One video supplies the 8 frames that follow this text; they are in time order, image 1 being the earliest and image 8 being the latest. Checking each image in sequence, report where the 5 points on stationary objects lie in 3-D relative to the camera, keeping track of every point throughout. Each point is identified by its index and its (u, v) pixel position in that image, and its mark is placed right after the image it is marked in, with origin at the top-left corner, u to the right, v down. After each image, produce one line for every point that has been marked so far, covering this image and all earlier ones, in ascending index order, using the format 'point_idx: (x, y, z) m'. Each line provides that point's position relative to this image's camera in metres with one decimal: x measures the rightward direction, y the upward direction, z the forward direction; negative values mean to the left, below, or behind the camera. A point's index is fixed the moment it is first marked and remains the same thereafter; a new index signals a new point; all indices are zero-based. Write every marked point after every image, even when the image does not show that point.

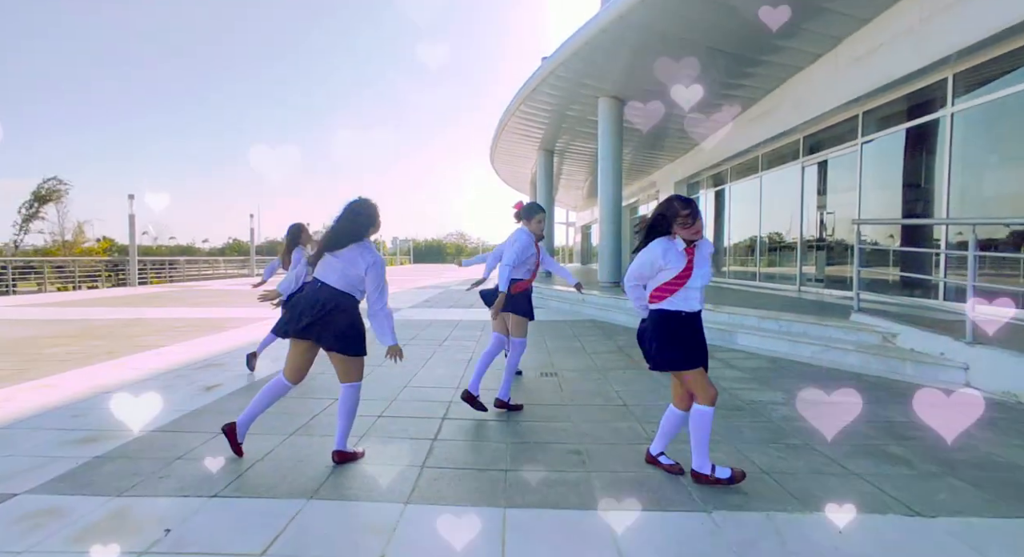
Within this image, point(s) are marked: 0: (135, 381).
0: (-3.6, -1.0, +4.5) m
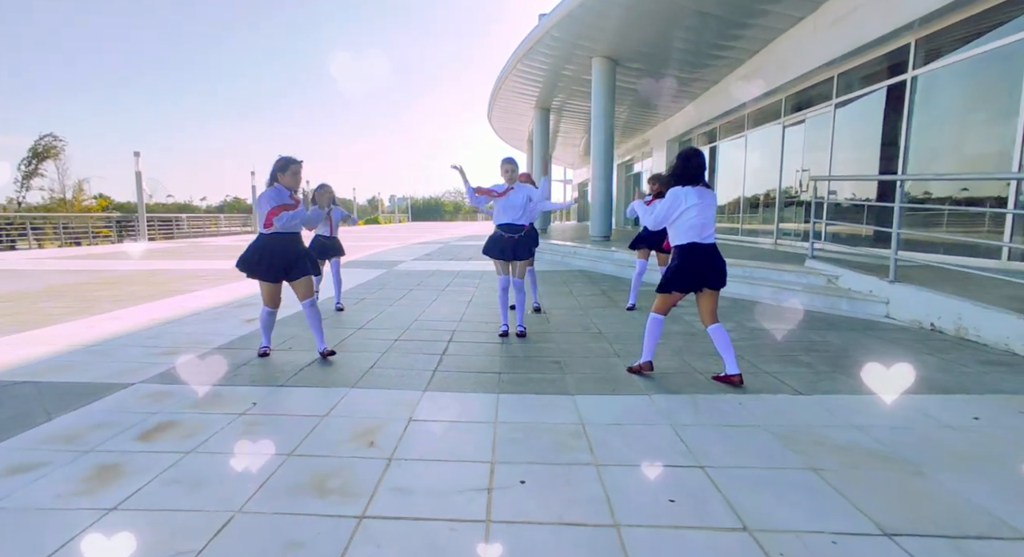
0: (-3.7, -0.4, +5.3) m
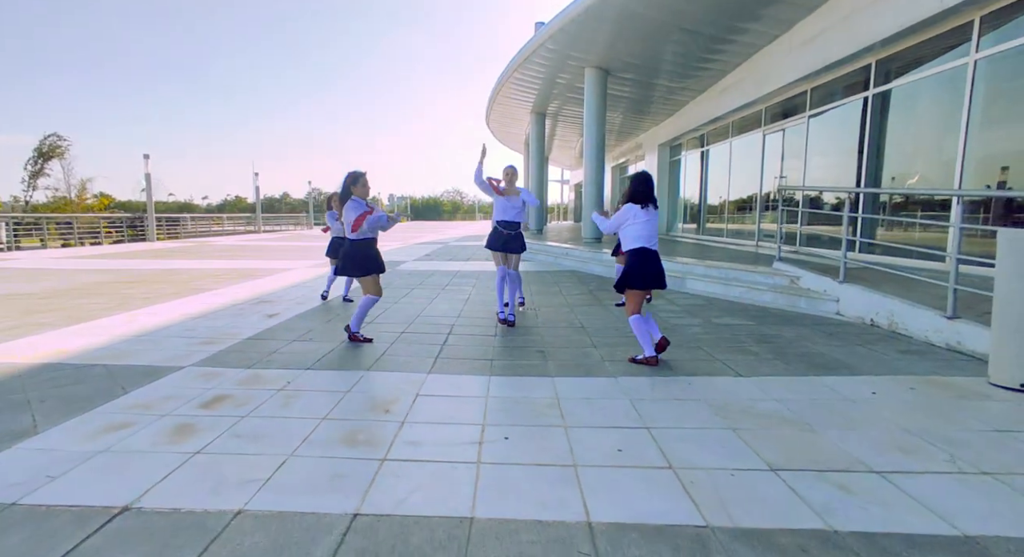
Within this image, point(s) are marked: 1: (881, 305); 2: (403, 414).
0: (-3.8, -0.4, +5.9) m
1: (+4.0, -0.3, +5.0) m
2: (-0.7, -0.9, +3.0) m
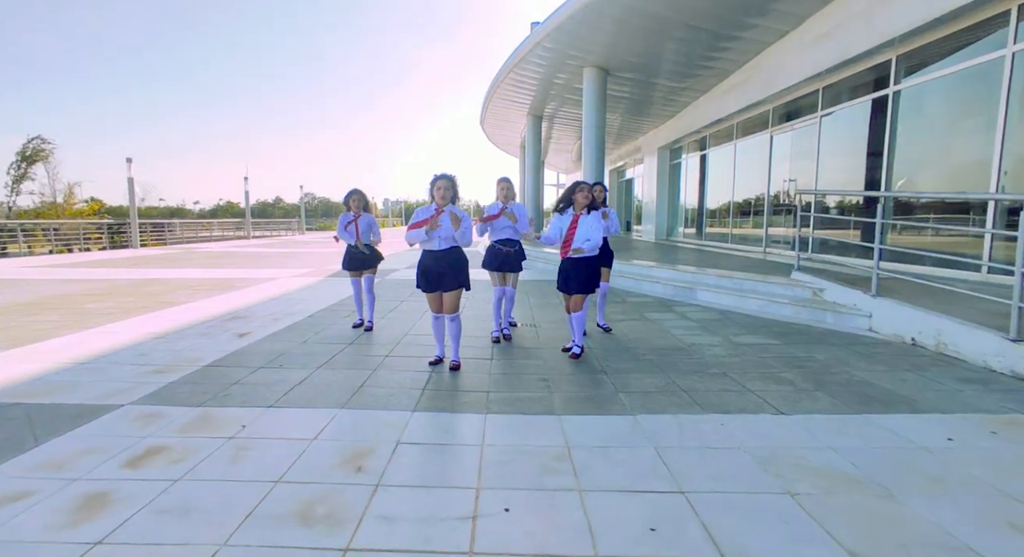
0: (-3.8, -0.6, +5.3) m
1: (+3.9, -0.4, +4.5) m
2: (-0.7, -1.0, +2.5) m
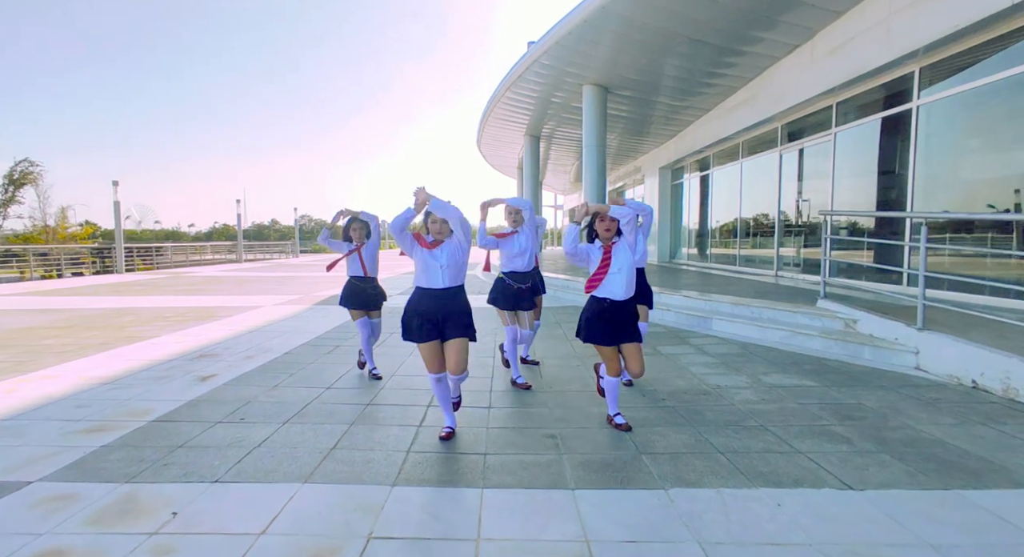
0: (-3.8, -0.9, +4.7) m
1: (+3.9, -0.7, +3.9) m
2: (-0.7, -1.2, +1.8) m
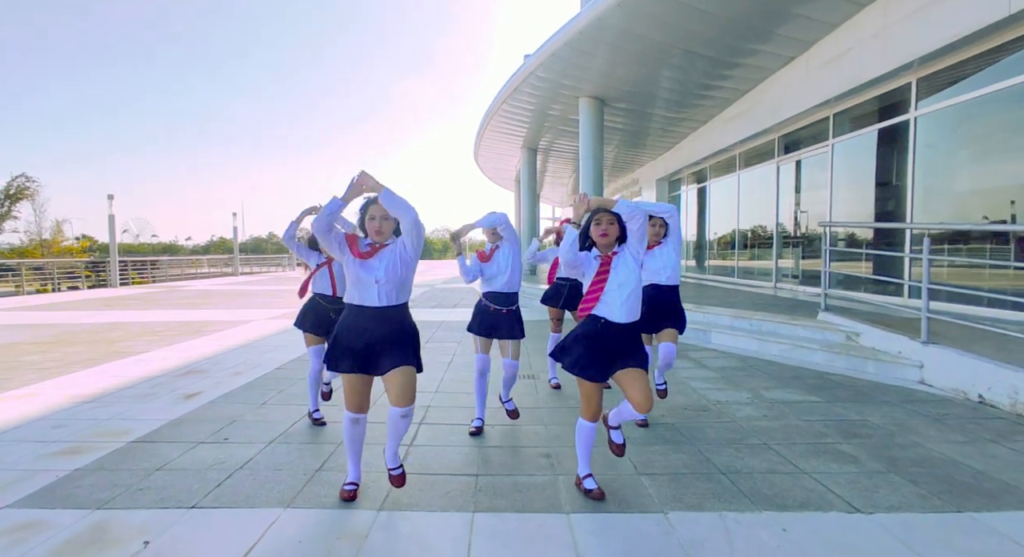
0: (-3.8, -1.1, +4.5) m
1: (+3.9, -0.8, +3.8) m
2: (-0.7, -1.3, +1.7) m
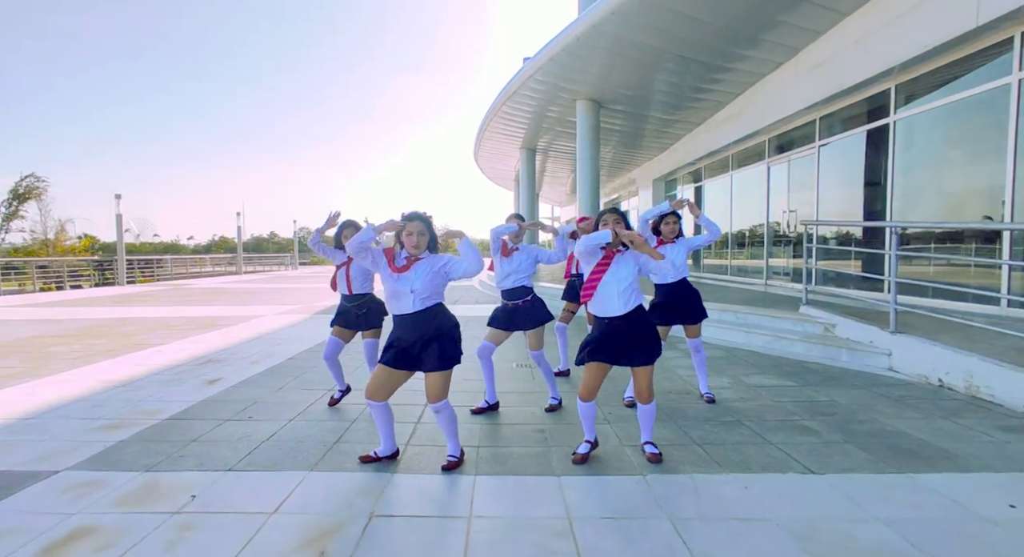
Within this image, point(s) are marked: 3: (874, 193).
0: (-3.9, -1.0, +4.9) m
1: (+3.9, -0.7, +4.1) m
2: (-0.7, -1.2, +2.0) m
3: (+6.8, +1.6, +8.8) m
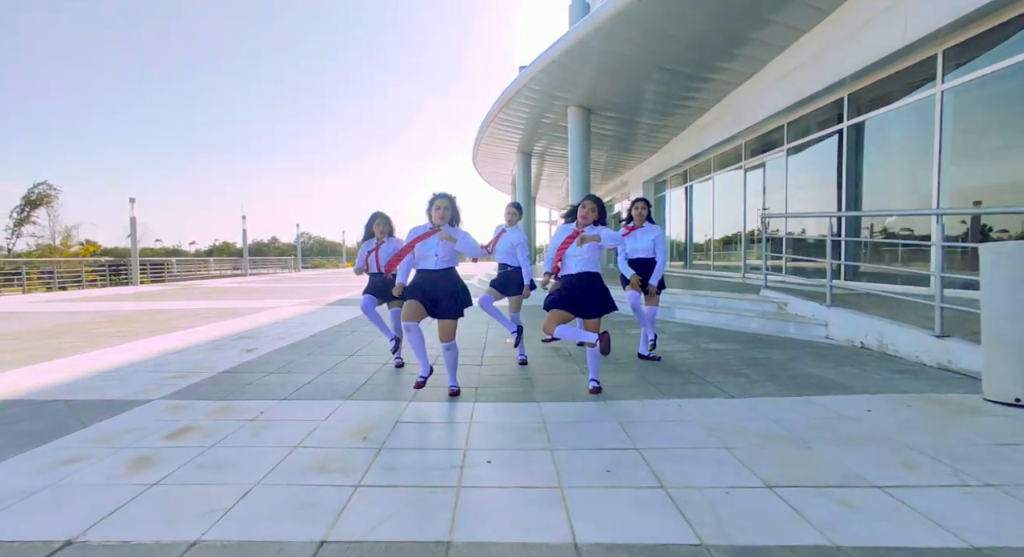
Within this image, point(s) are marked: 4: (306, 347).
0: (-3.9, -0.8, +5.7) m
1: (+3.8, -0.5, +5.0) m
2: (-0.8, -1.0, +2.9) m
3: (+6.7, +1.8, +9.6) m
4: (-2.6, -0.9, +5.9) m
